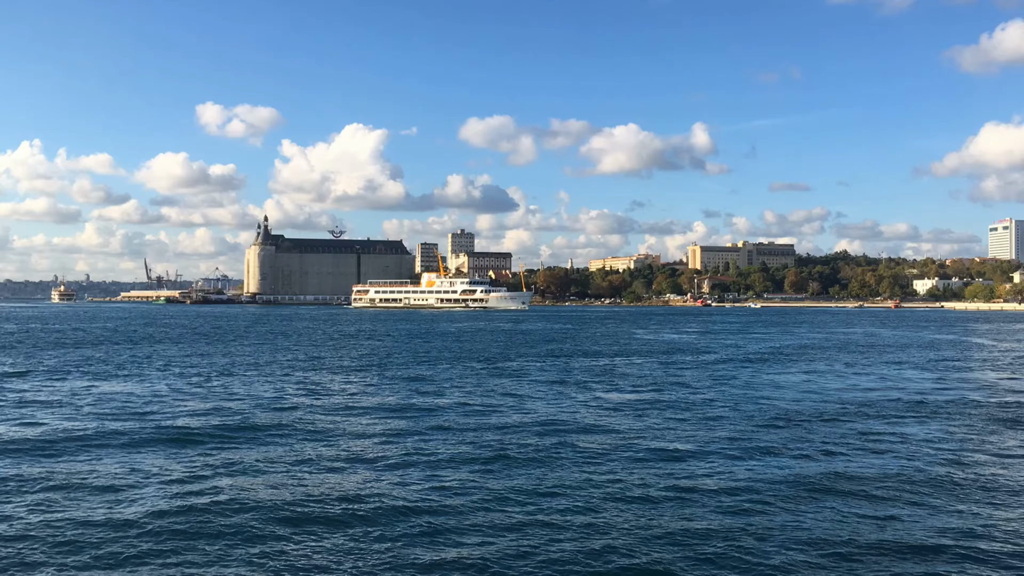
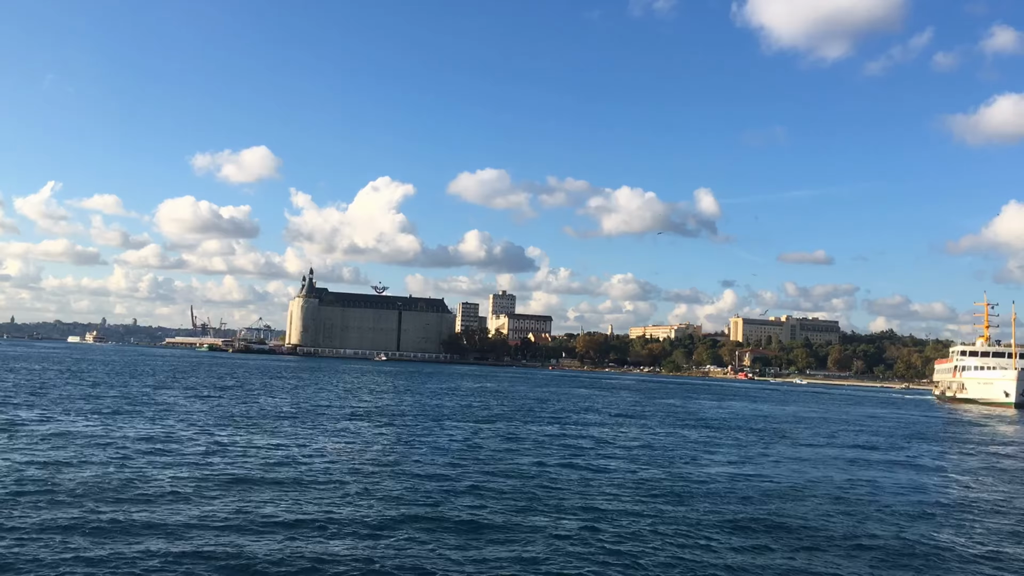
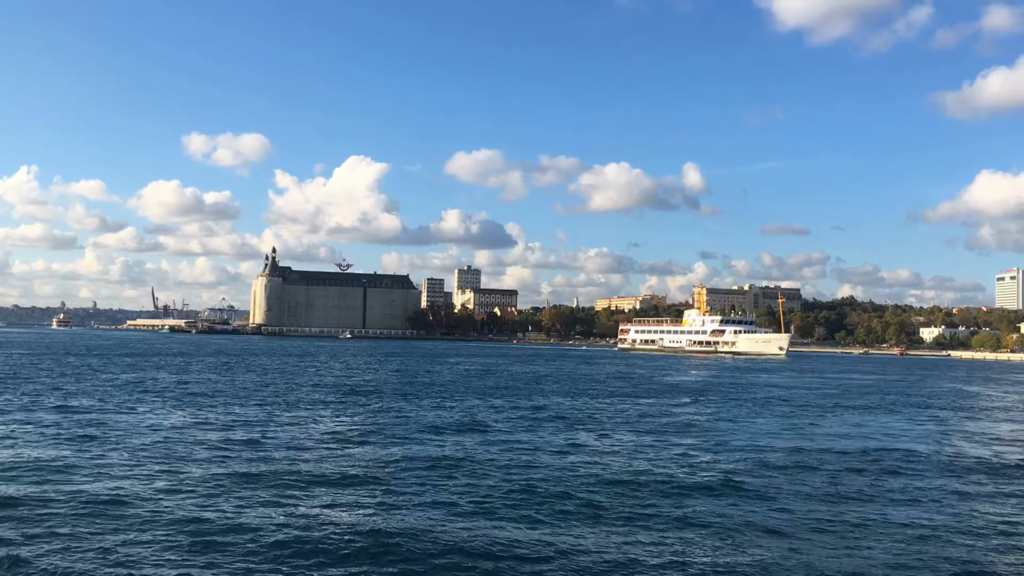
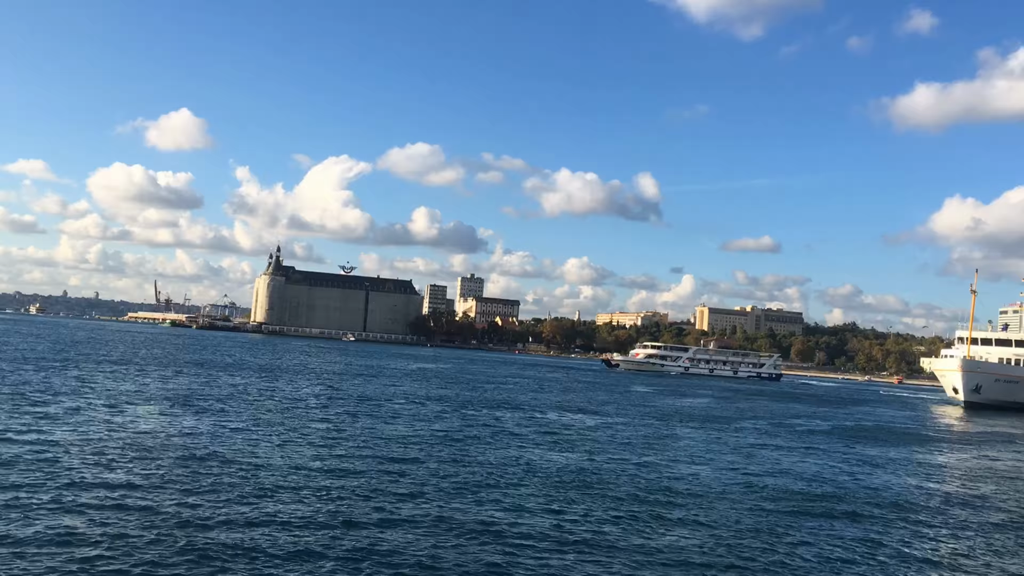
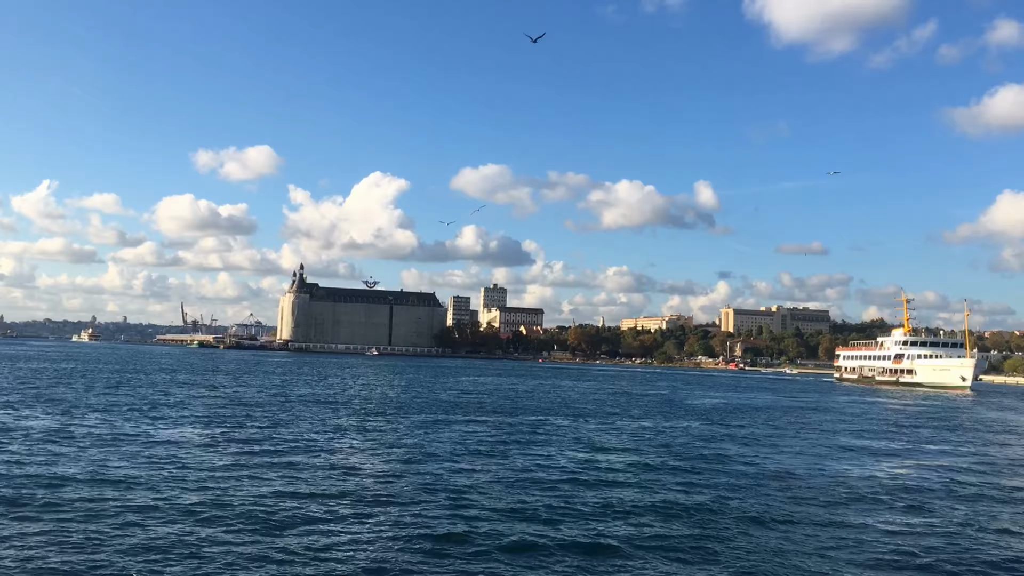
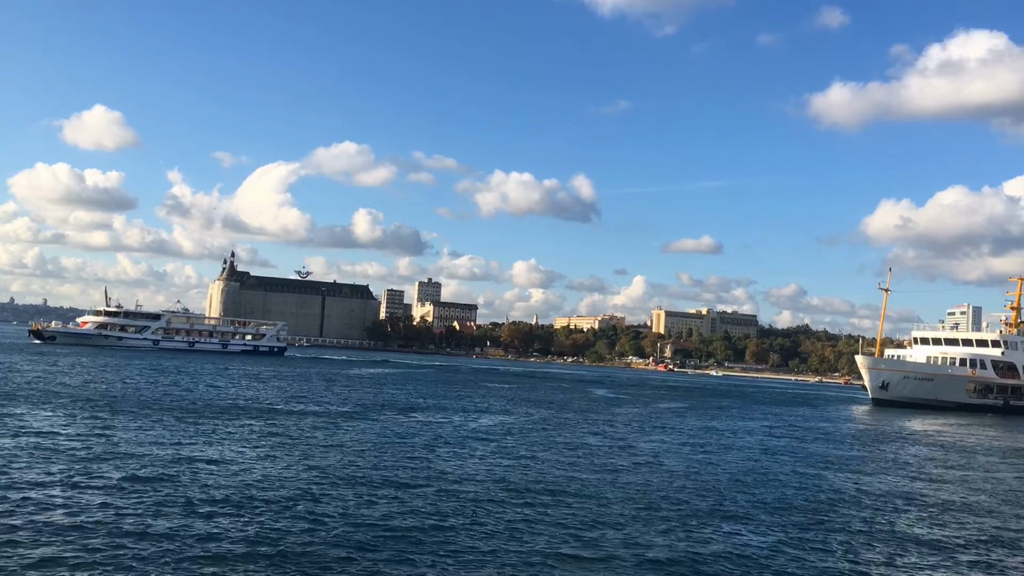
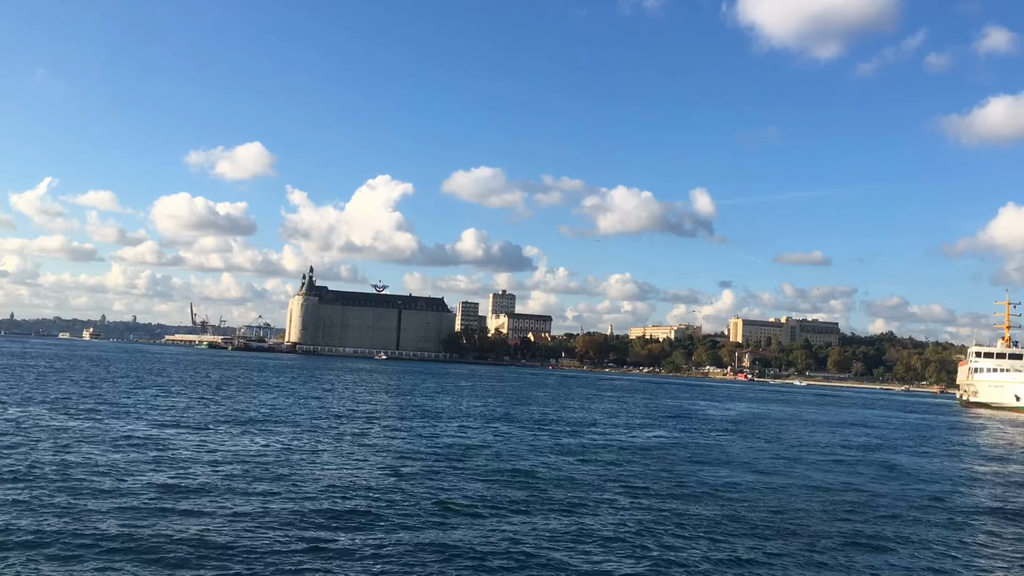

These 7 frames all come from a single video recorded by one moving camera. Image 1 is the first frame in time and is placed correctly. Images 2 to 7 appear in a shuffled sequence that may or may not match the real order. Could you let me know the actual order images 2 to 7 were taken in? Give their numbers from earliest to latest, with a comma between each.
3, 5, 2, 7, 4, 6
